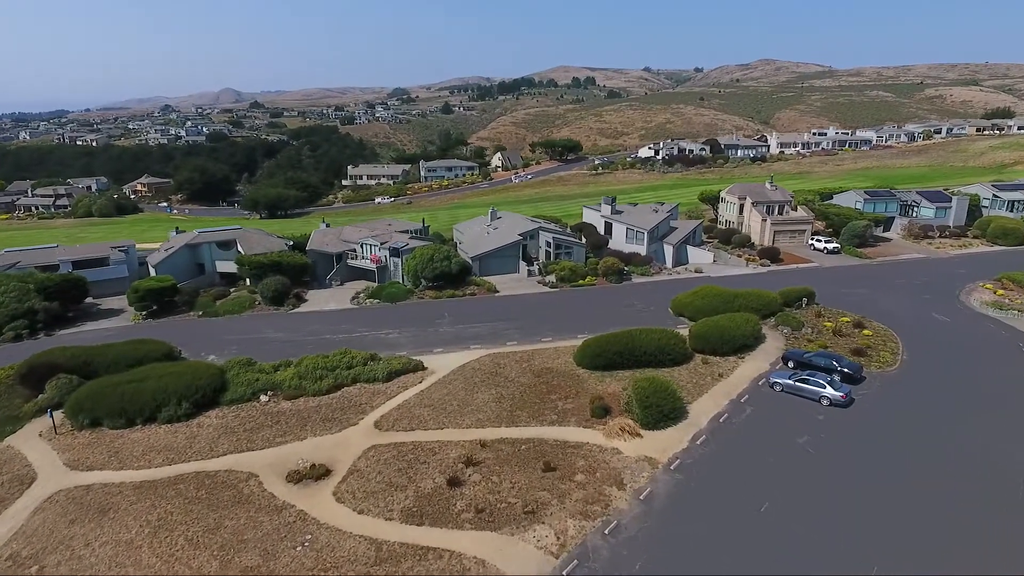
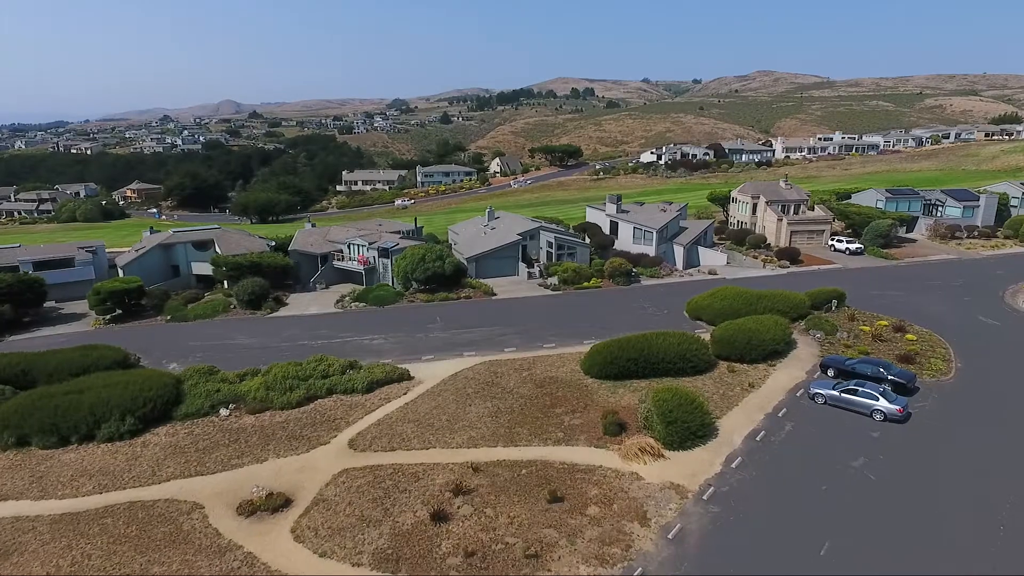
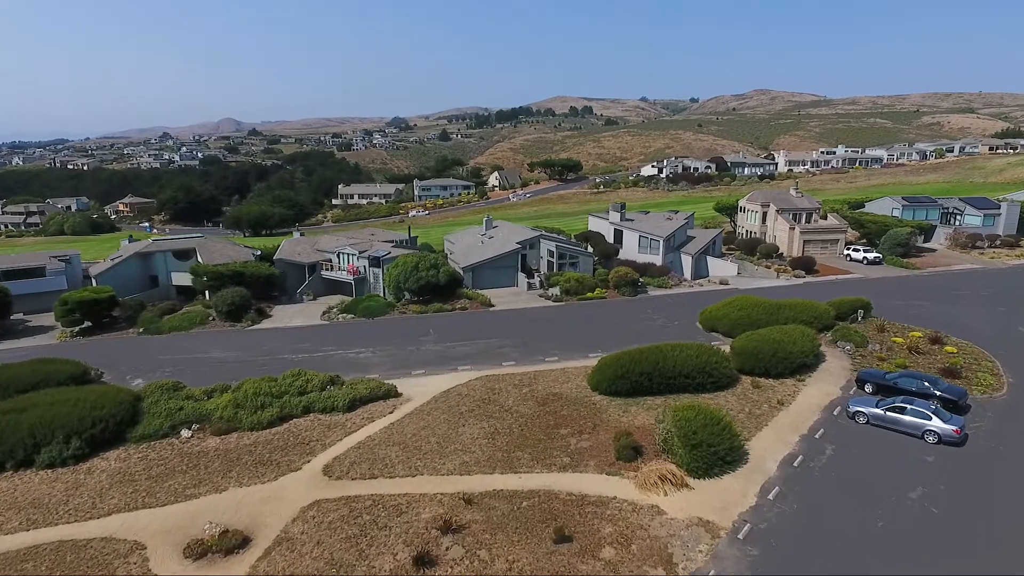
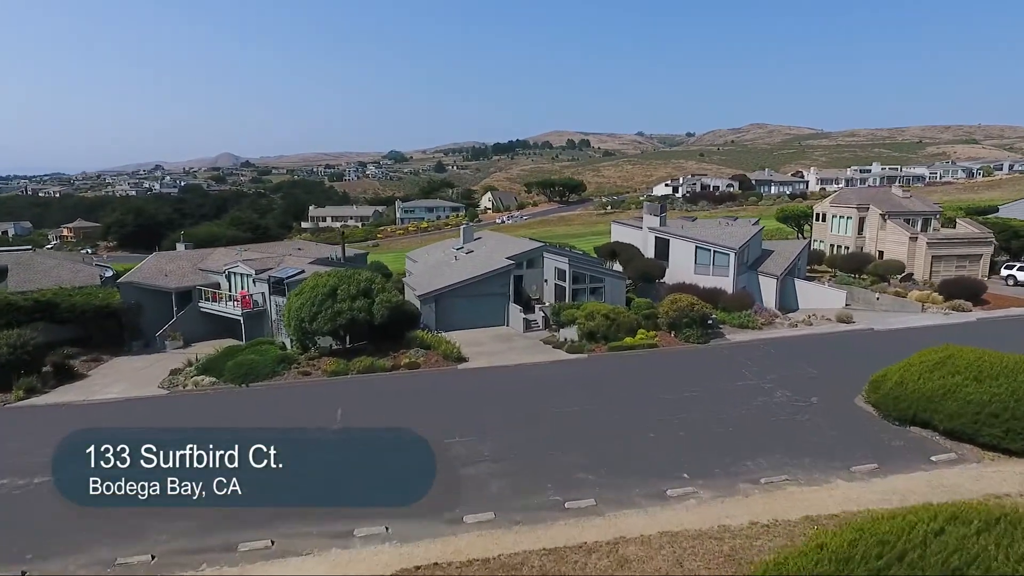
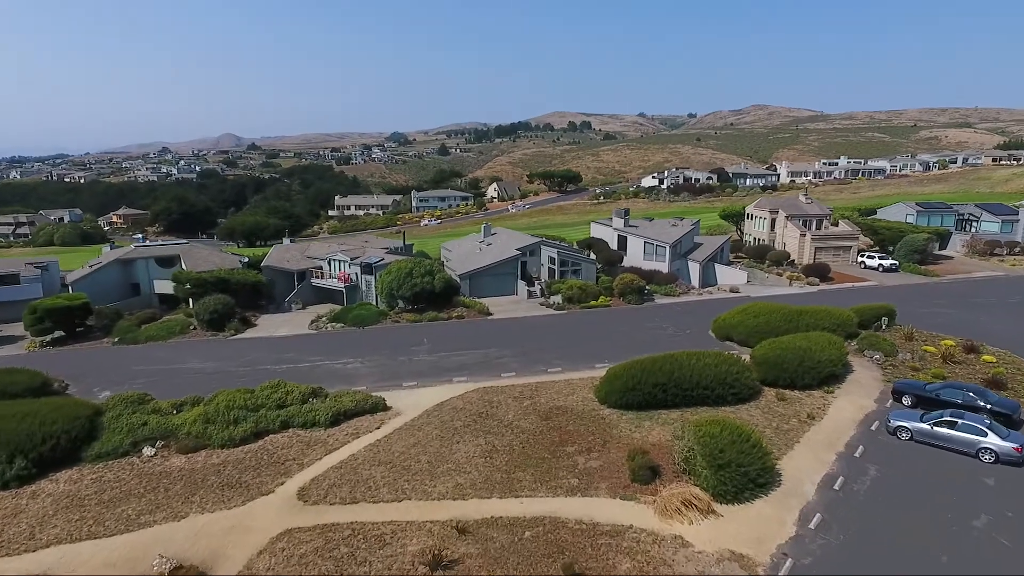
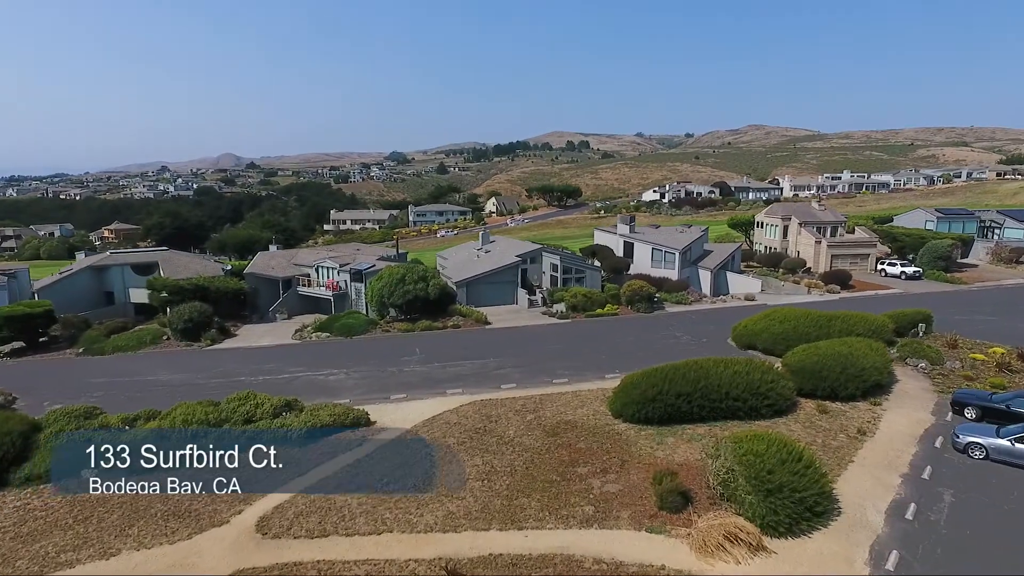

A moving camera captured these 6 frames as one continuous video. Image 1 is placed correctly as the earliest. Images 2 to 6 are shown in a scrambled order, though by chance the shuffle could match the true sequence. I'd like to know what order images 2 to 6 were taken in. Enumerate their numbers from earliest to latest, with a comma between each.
2, 3, 5, 6, 4
